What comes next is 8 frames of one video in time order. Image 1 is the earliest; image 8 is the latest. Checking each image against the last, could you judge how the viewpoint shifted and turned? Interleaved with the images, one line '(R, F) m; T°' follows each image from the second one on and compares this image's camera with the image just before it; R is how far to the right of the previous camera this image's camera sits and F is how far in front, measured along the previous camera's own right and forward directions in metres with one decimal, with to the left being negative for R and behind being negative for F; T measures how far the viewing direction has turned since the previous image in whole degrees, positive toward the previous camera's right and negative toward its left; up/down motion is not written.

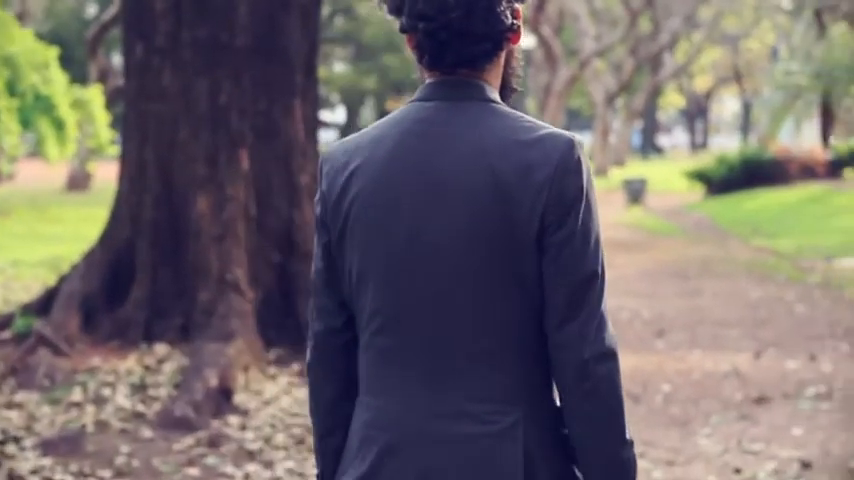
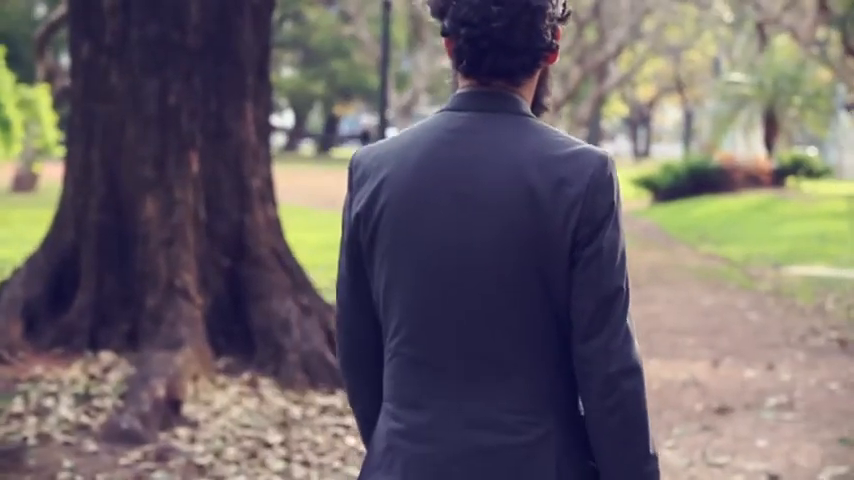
(0.0, +0.2) m; +2°
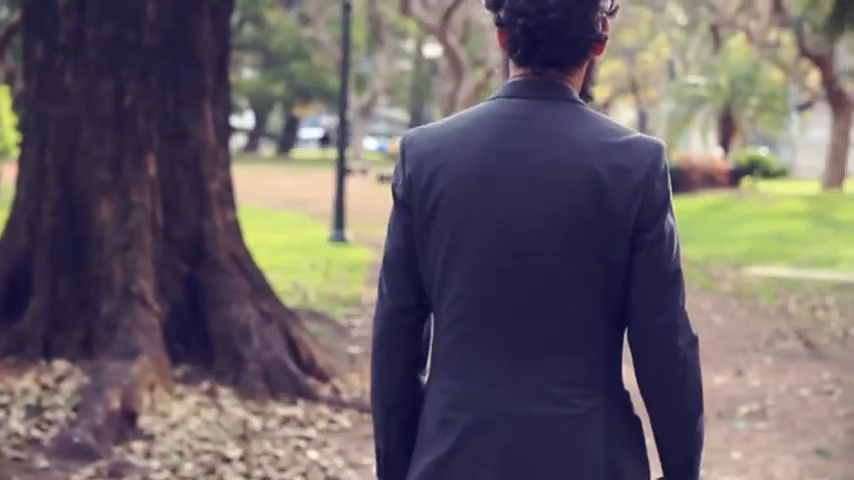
(0.0, +0.2) m; +2°
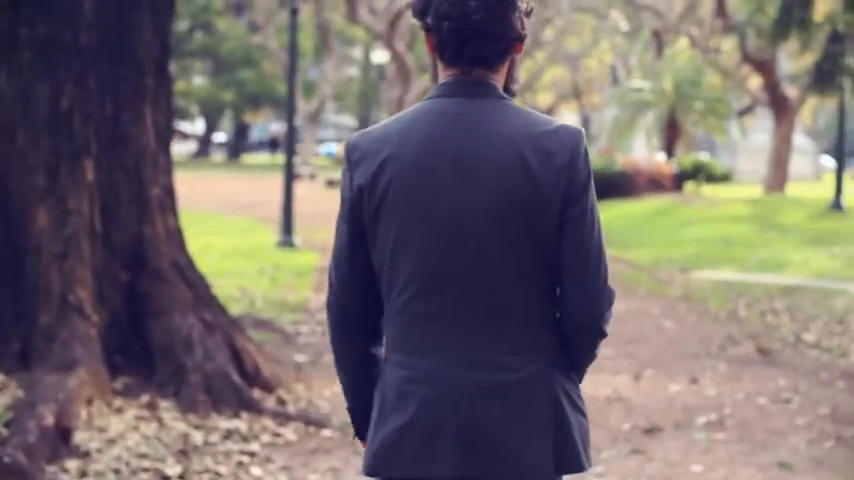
(0.0, +0.2) m; +2°
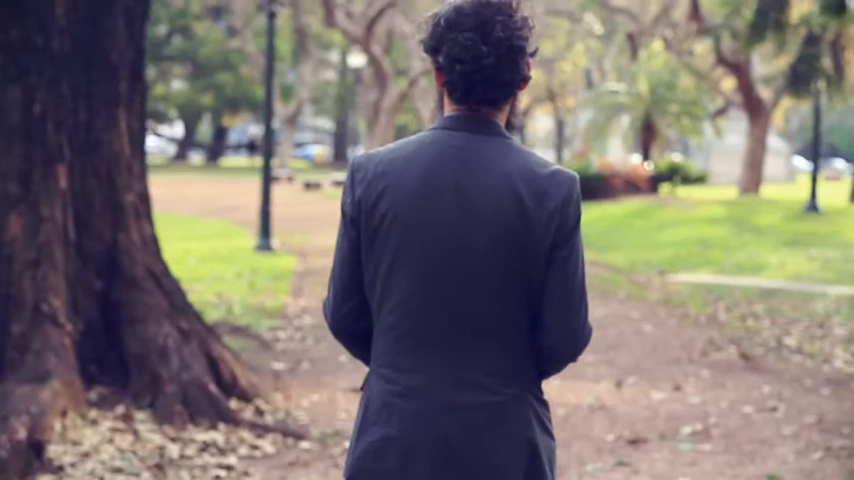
(0.0, +0.1) m; +1°
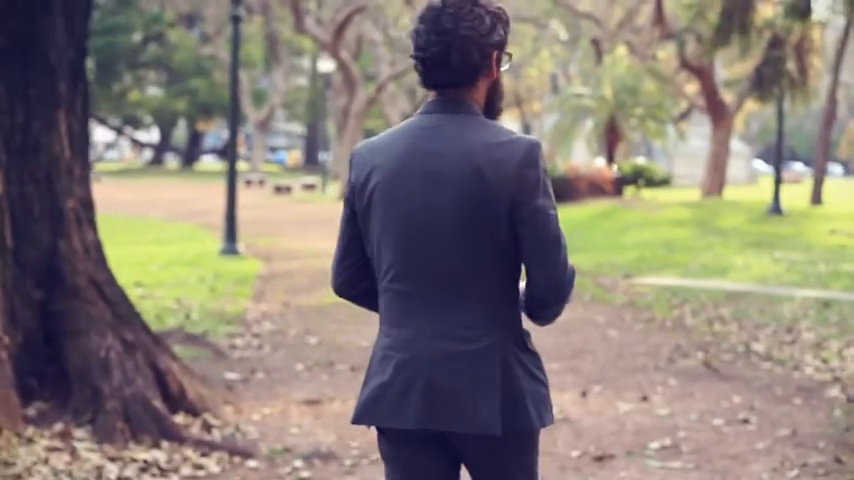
(0.0, +0.3) m; +1°
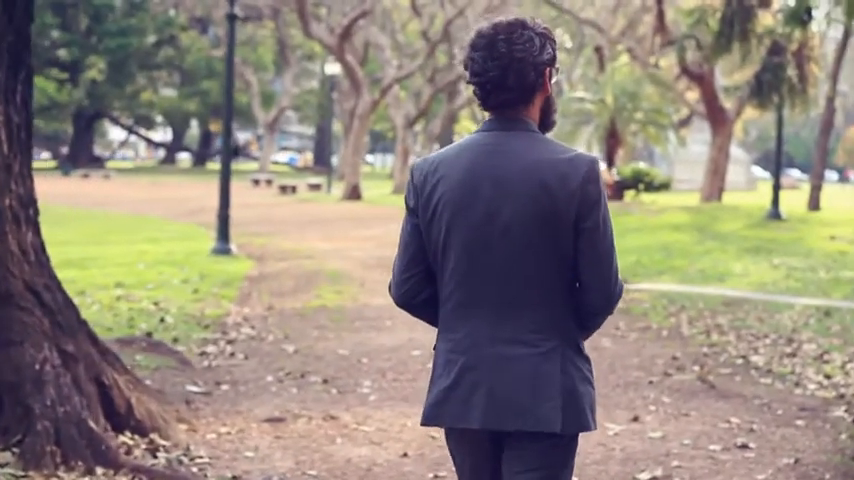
(+0.1, +0.6) m; 0°
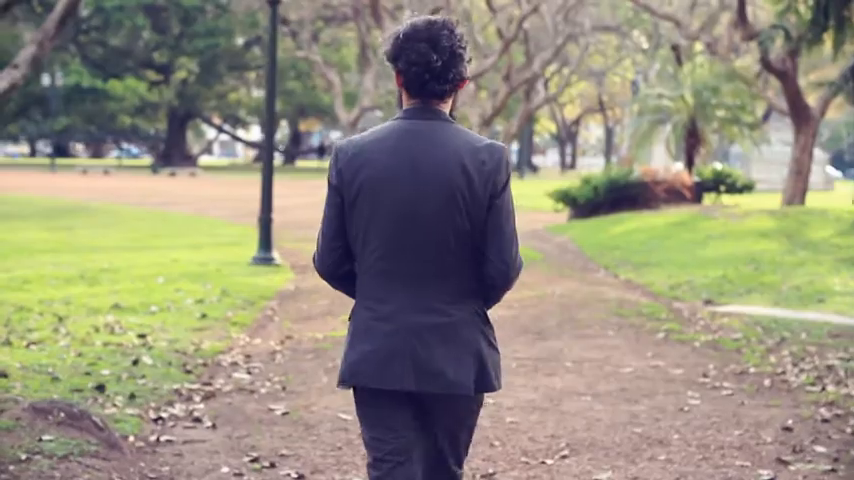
(+0.3, +2.7) m; -3°
